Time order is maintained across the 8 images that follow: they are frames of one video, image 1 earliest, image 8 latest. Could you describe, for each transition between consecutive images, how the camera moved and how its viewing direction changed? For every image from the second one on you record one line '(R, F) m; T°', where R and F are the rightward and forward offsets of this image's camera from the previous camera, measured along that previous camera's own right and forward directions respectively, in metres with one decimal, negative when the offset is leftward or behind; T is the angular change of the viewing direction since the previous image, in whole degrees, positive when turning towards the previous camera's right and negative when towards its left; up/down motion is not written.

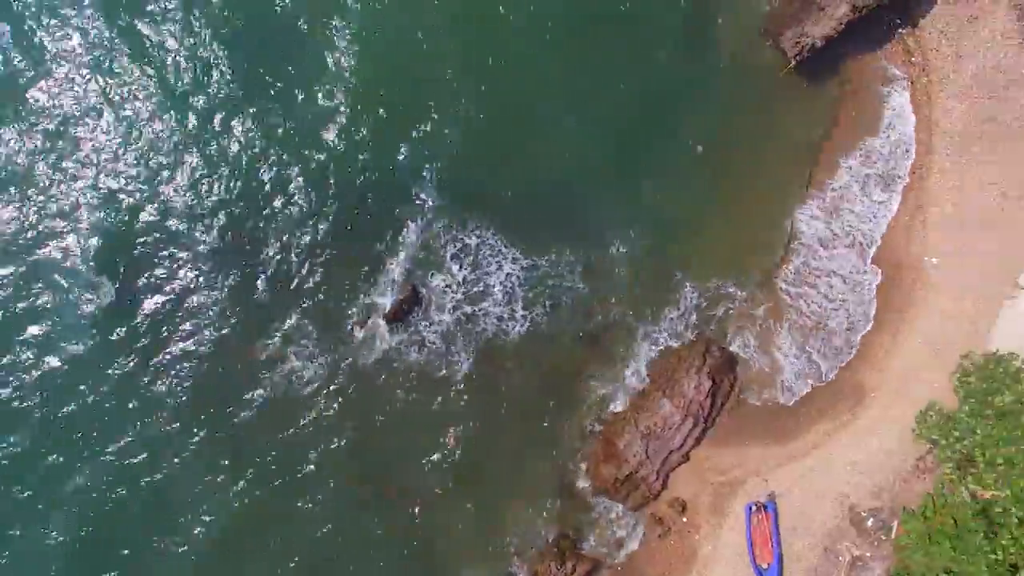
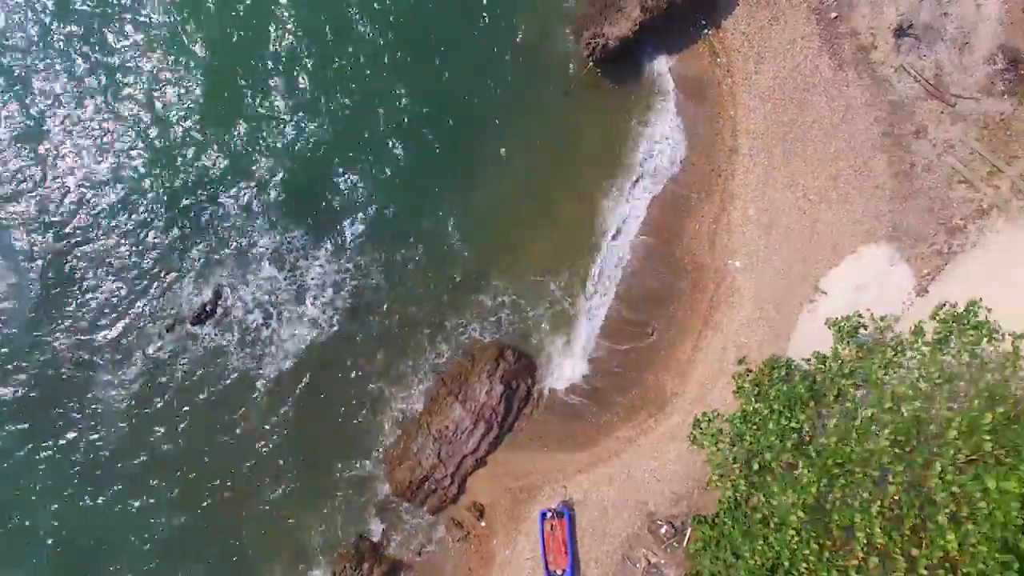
(+4.9, +0.2) m; +1°
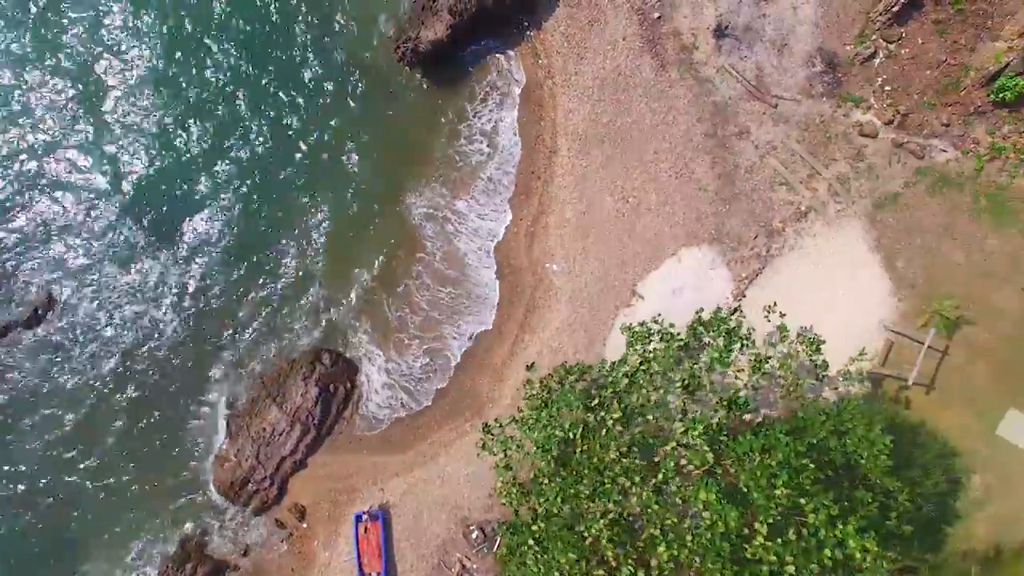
(+4.8, +0.1) m; 0°
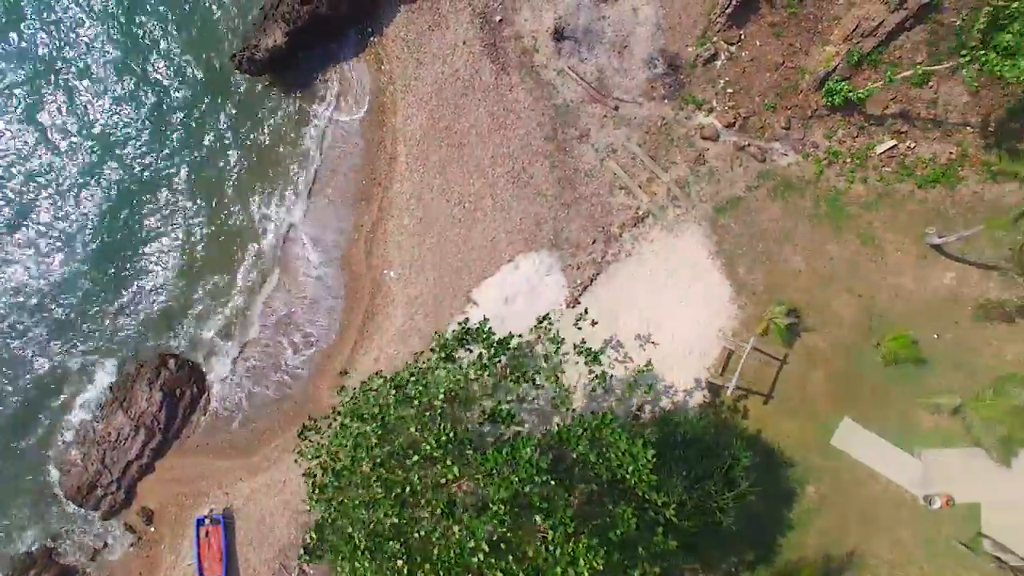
(+4.5, +0.1) m; -2°
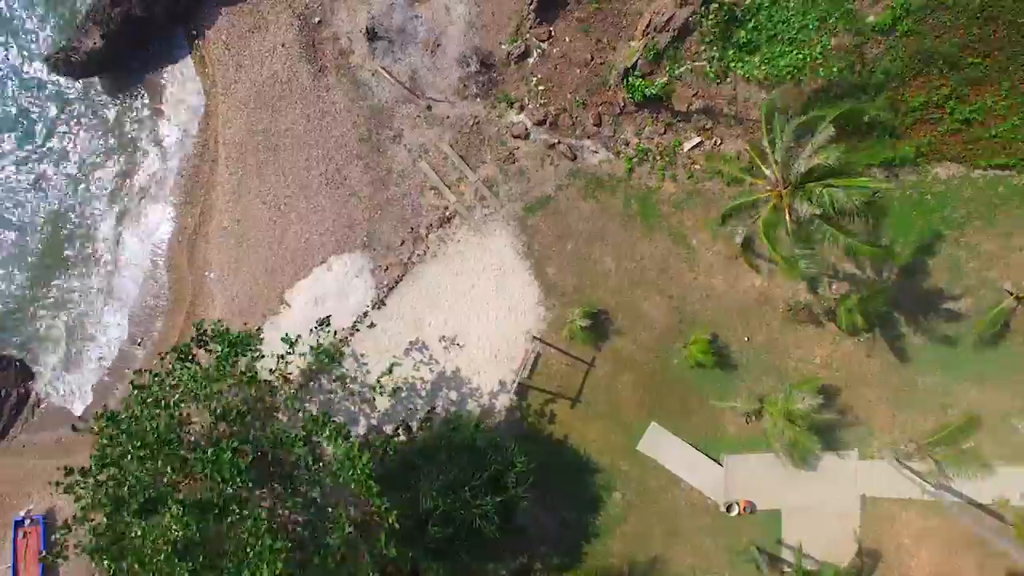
(+5.2, +0.3) m; -2°
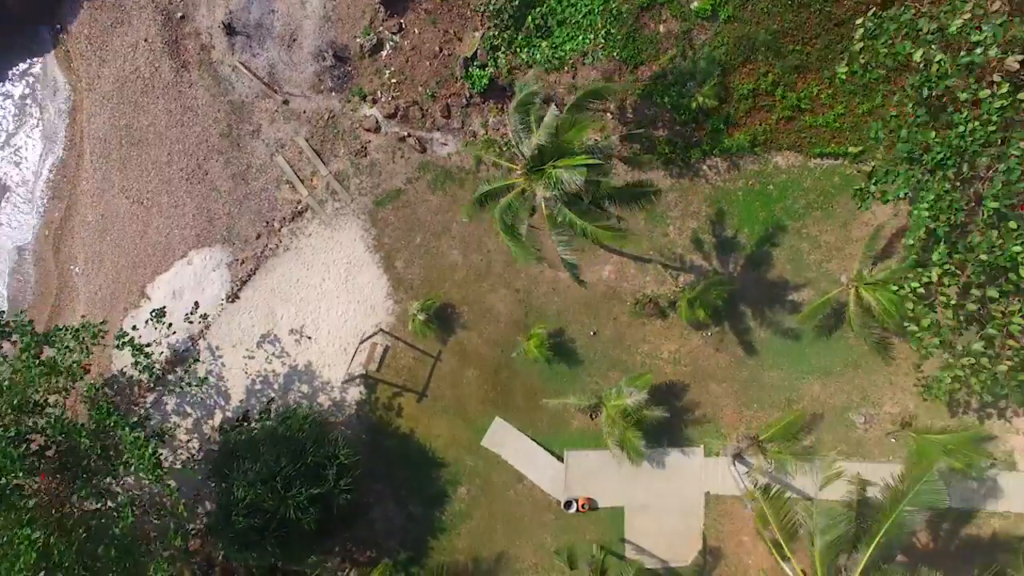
(+4.1, +0.2) m; -2°
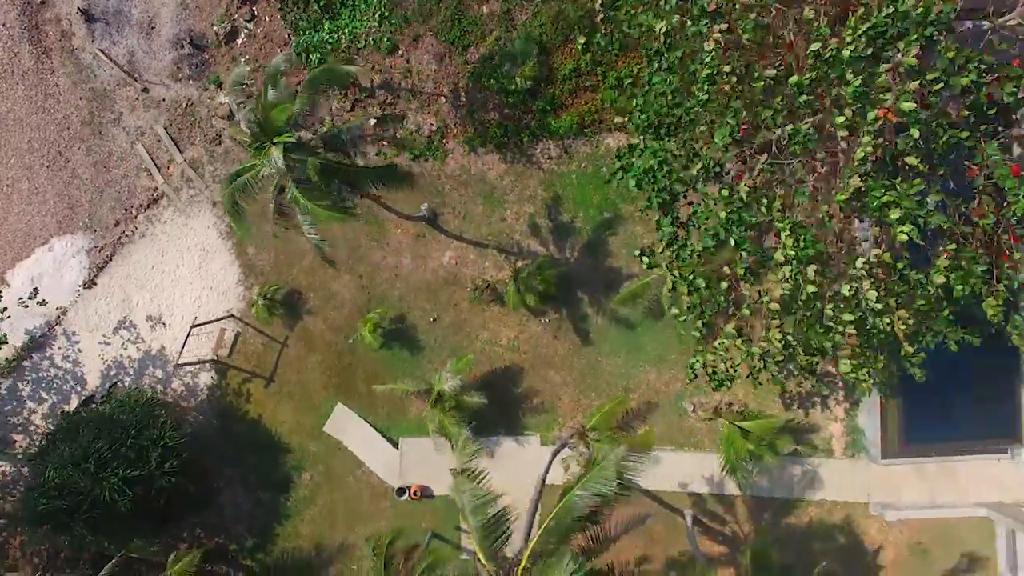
(+4.1, +0.2) m; -2°
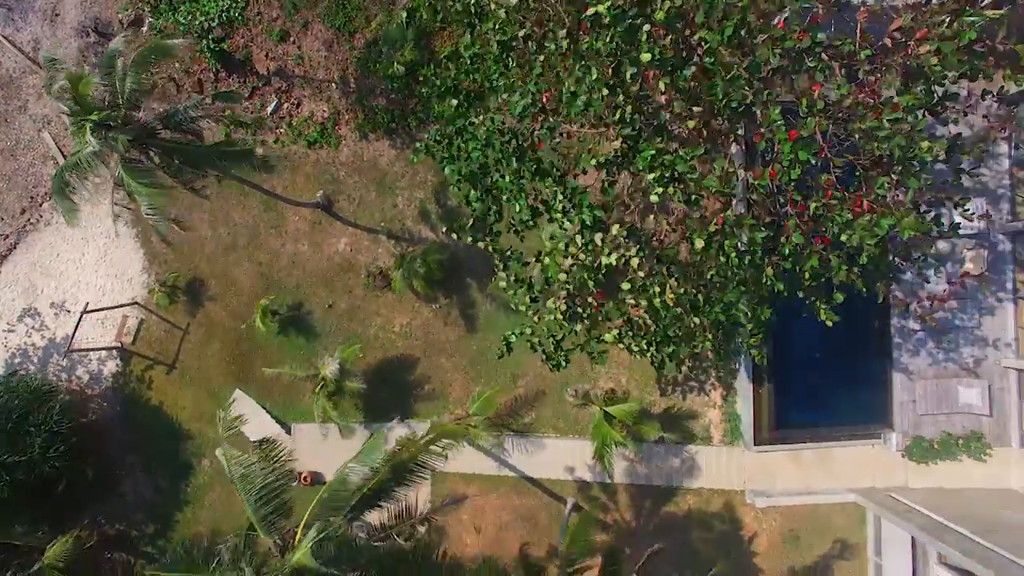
(+2.5, +0.1) m; 0°
